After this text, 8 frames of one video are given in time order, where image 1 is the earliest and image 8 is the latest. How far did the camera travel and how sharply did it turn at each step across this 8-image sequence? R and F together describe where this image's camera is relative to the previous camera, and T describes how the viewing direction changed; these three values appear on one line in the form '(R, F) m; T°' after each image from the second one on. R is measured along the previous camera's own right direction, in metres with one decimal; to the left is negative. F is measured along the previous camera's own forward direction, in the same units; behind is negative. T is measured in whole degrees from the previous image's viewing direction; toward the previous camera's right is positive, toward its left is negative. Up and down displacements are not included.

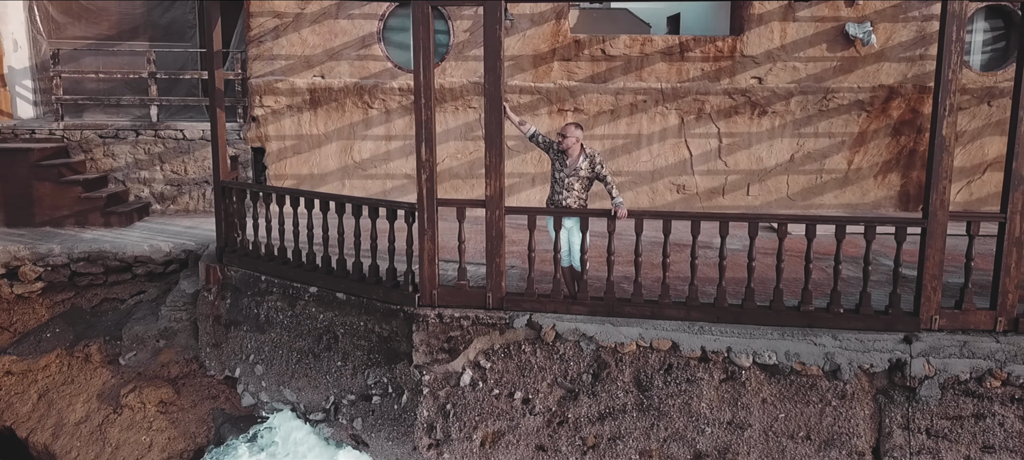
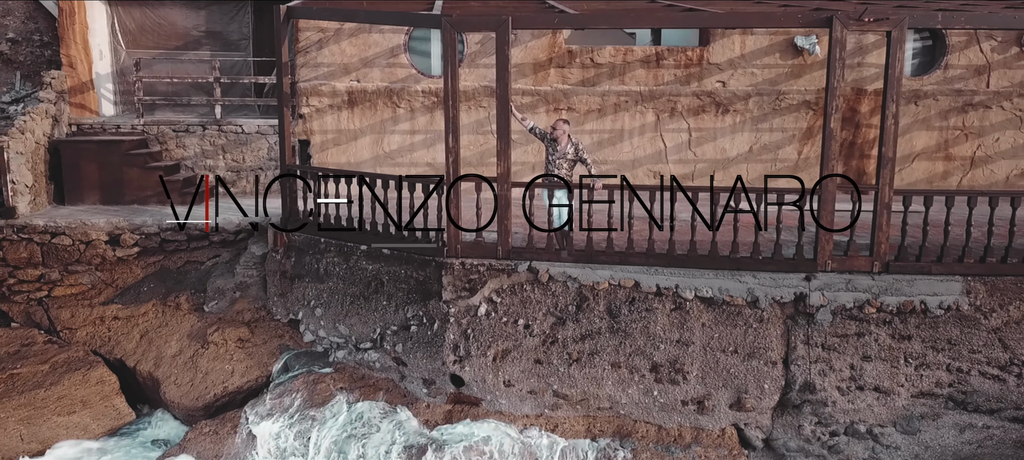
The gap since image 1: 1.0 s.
(0.0, -1.6) m; 0°
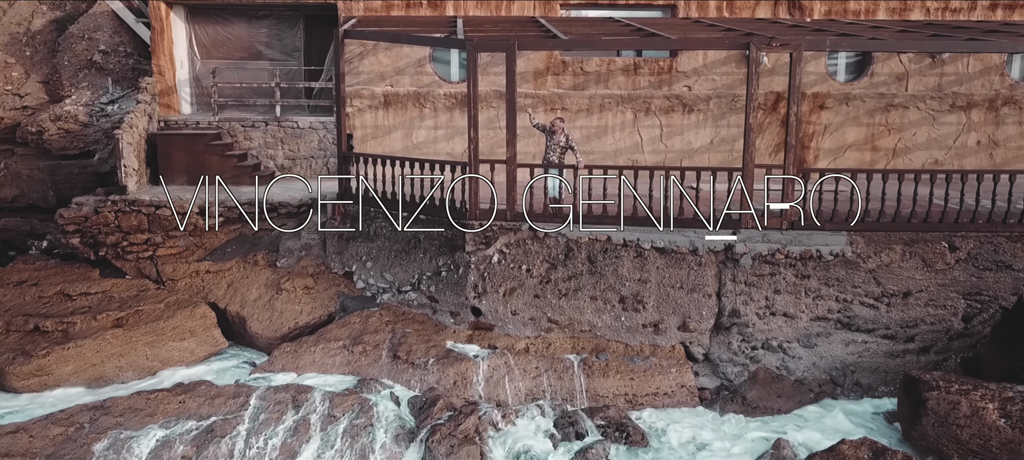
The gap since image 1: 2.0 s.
(0.0, -2.1) m; 0°
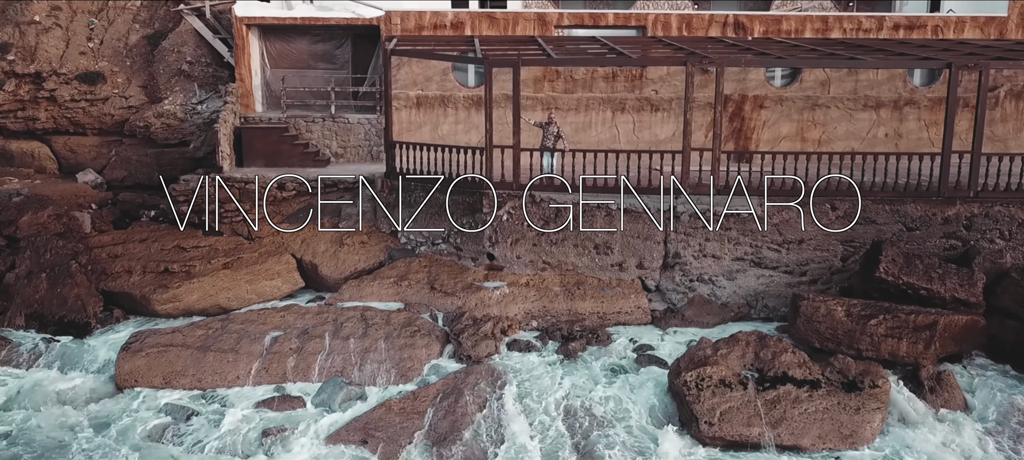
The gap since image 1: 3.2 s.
(0.0, -3.1) m; 0°
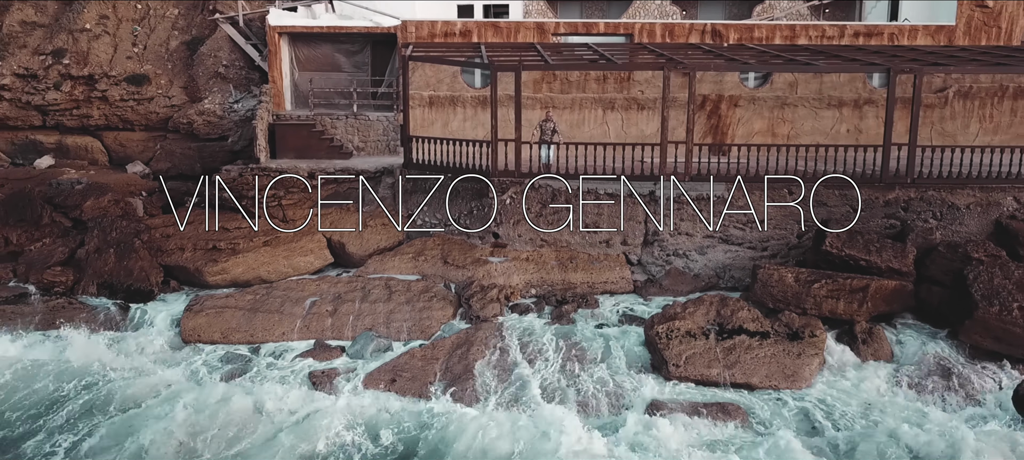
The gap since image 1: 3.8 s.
(0.0, -1.8) m; 0°
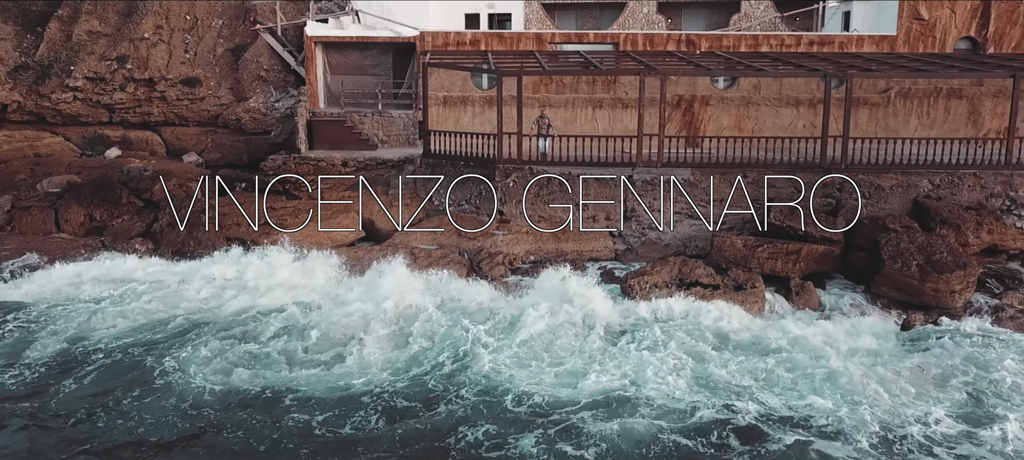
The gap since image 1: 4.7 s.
(0.0, -2.7) m; 0°
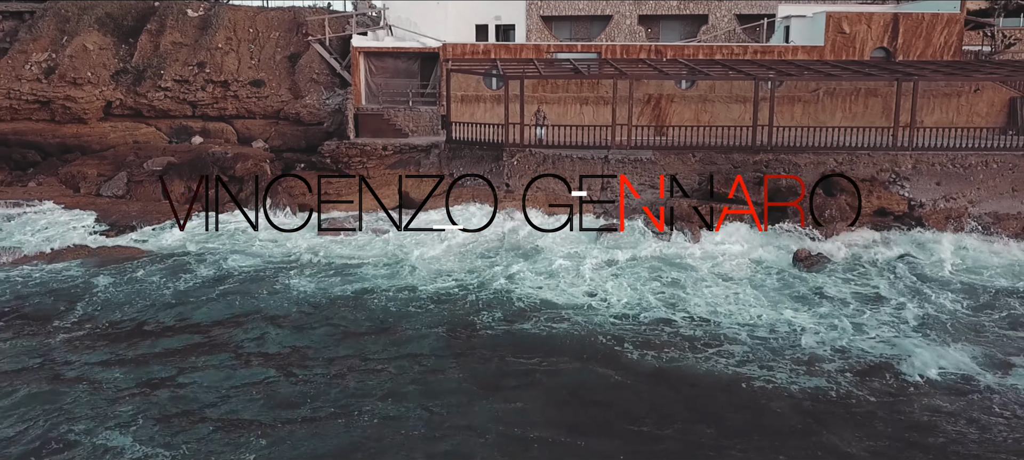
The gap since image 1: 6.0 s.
(0.0, -4.8) m; 0°
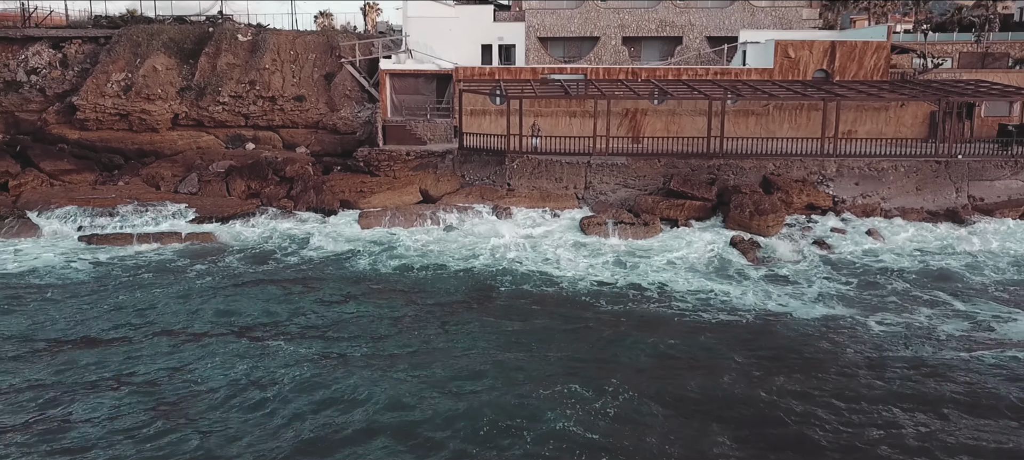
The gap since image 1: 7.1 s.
(0.0, -4.8) m; 0°
